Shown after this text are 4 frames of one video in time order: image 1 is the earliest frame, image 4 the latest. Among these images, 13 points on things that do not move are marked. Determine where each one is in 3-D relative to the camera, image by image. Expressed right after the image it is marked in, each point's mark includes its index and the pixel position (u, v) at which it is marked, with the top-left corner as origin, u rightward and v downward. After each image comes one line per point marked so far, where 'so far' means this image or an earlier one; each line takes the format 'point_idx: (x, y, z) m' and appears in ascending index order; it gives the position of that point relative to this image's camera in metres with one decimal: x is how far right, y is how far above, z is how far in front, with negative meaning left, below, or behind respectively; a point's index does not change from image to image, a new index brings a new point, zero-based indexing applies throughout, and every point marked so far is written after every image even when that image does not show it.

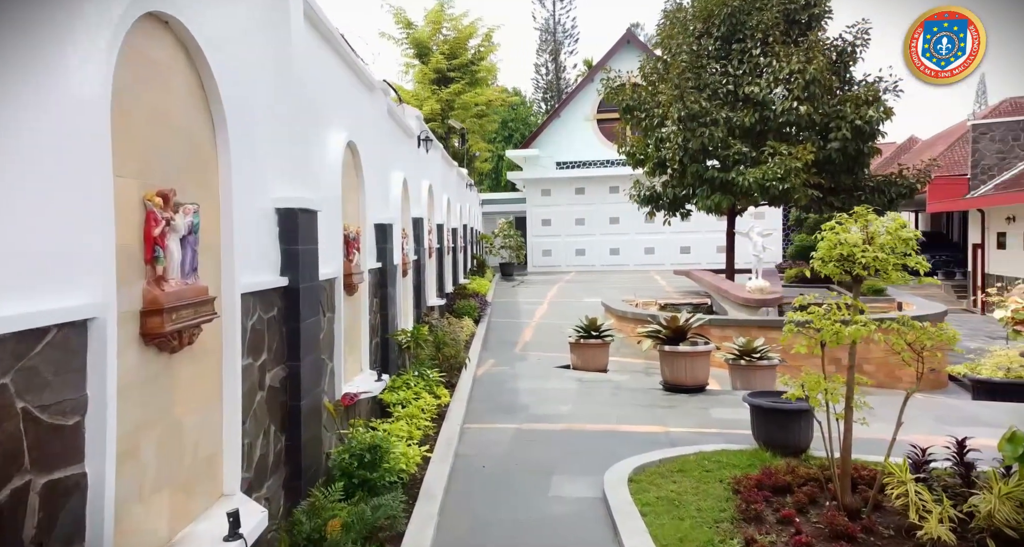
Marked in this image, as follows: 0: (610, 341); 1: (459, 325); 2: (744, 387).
0: (+1.2, -0.8, +9.2) m
1: (-0.7, -0.7, +10.1) m
2: (+2.5, -1.2, +8.4) m
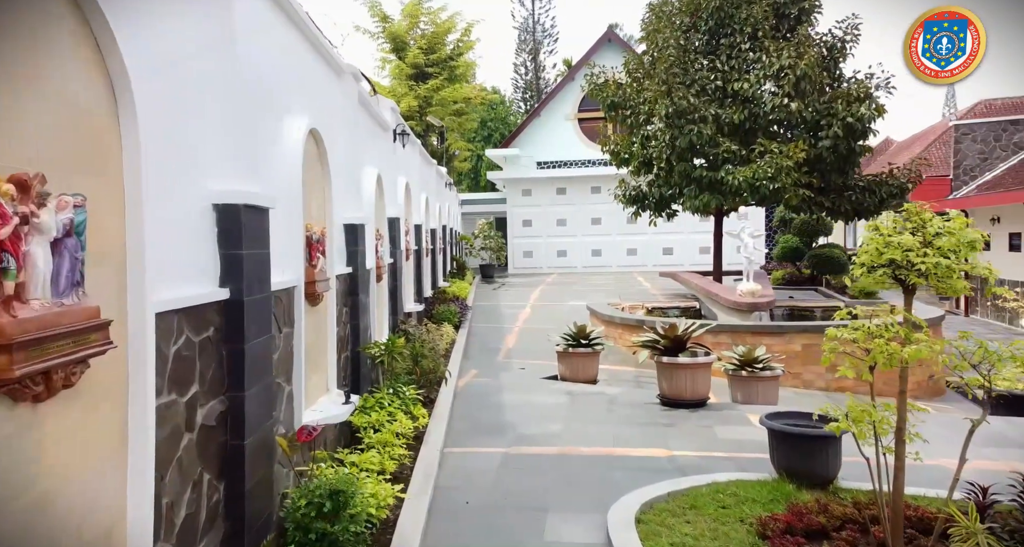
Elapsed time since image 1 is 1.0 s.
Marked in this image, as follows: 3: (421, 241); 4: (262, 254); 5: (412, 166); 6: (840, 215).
0: (+1.0, -0.8, +8.6) m
1: (-0.9, -0.8, +9.4) m
2: (+2.3, -1.3, +7.8) m
3: (-1.4, +0.5, +11.5) m
4: (-1.1, +0.1, +3.4) m
5: (-1.4, +1.5, +10.9) m
6: (+6.3, +1.1, +15.4) m
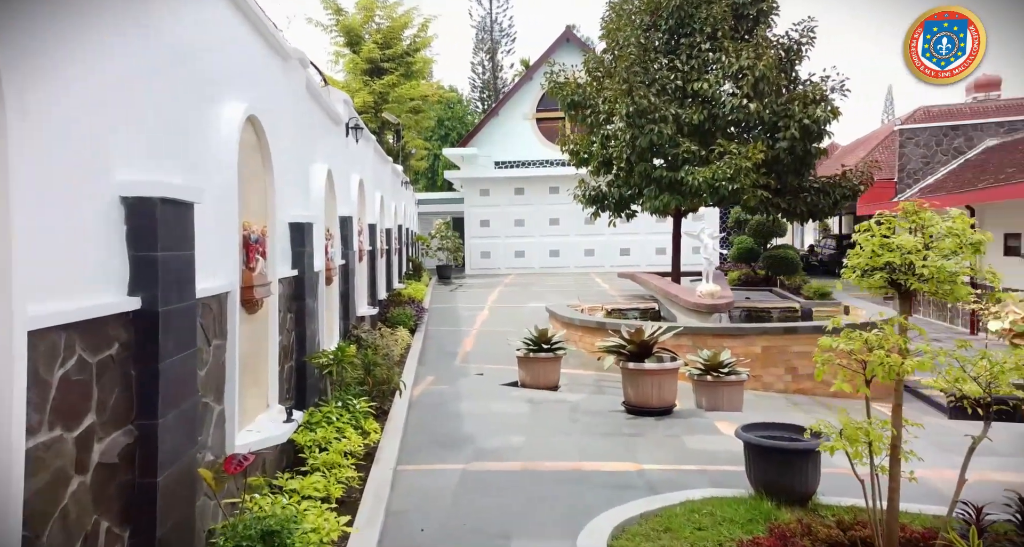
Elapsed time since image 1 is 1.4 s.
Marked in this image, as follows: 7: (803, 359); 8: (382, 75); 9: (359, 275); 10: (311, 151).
0: (+0.6, -0.9, +8.3) m
1: (-1.4, -0.8, +9.0) m
2: (+1.9, -1.3, +7.6) m
3: (-2.0, +0.5, +11.1) m
4: (-1.3, +0.1, +3.0) m
5: (-2.0, +1.5, +10.4) m
6: (+5.5, +1.1, +15.3) m
7: (+4.0, -1.2, +10.7) m
8: (-3.4, +5.1, +19.9) m
9: (-1.9, 0.0, +9.7) m
10: (-1.6, +1.0, +6.0) m
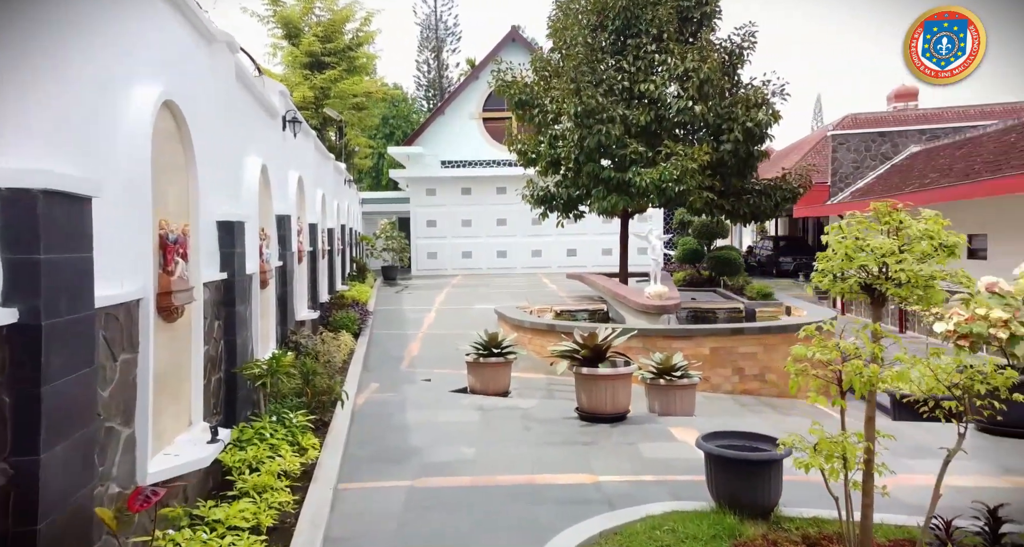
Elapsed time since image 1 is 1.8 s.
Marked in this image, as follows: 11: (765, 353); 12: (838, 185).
0: (0.0, -0.9, +8.1) m
1: (-2.0, -0.8, +8.6) m
2: (+1.4, -1.3, +7.4) m
3: (-2.7, +0.5, +10.7) m
4: (-1.4, 0.0, +2.6) m
5: (-2.7, +1.5, +10.0) m
6: (+4.5, +1.1, +15.4) m
7: (+3.3, -1.2, +10.7) m
8: (-4.7, +5.1, +19.3) m
9: (-2.5, 0.0, +9.2) m
10: (-1.9, +0.9, +5.6) m
11: (+3.5, -1.1, +10.7) m
12: (+8.9, +2.4, +21.5) m
